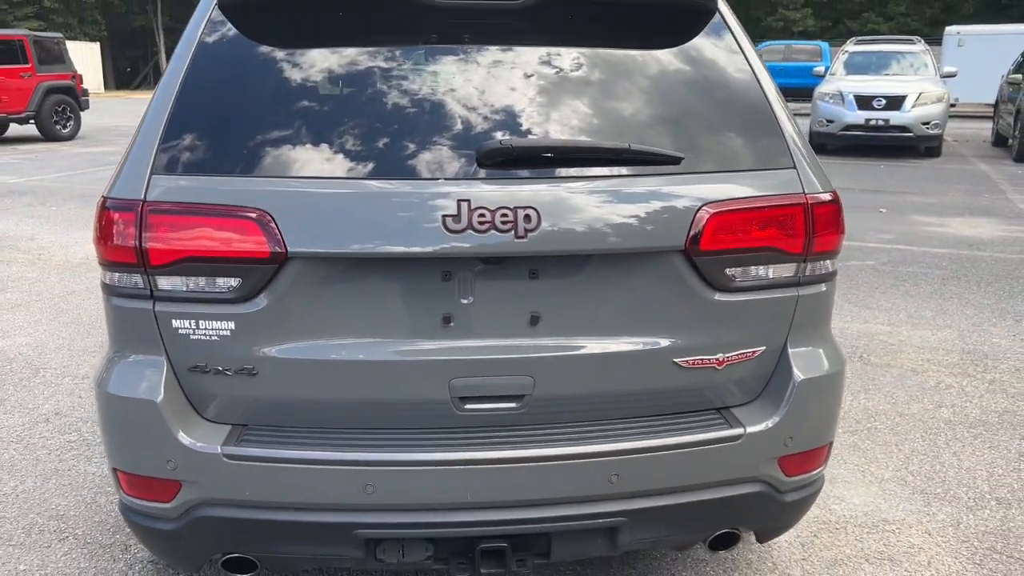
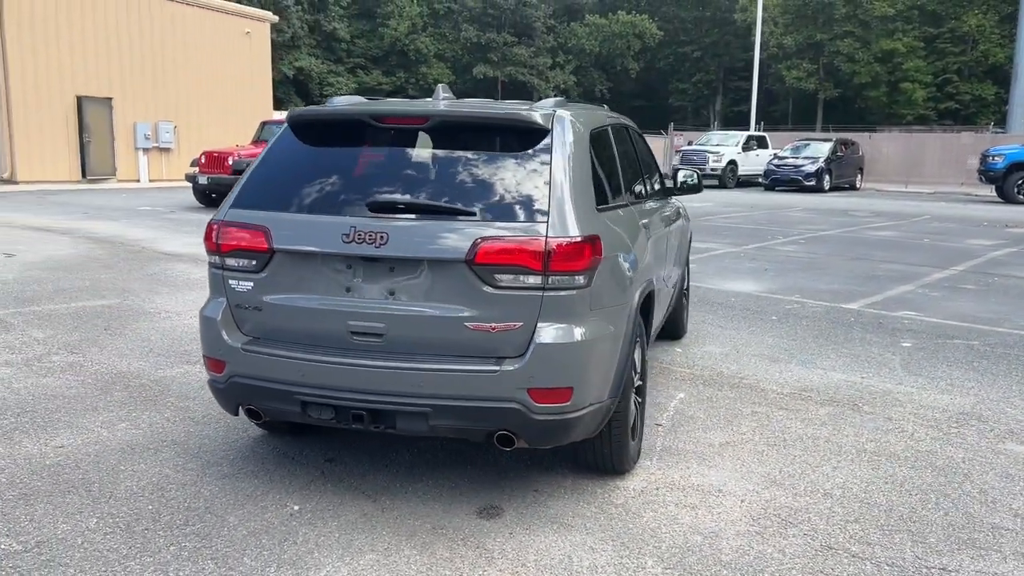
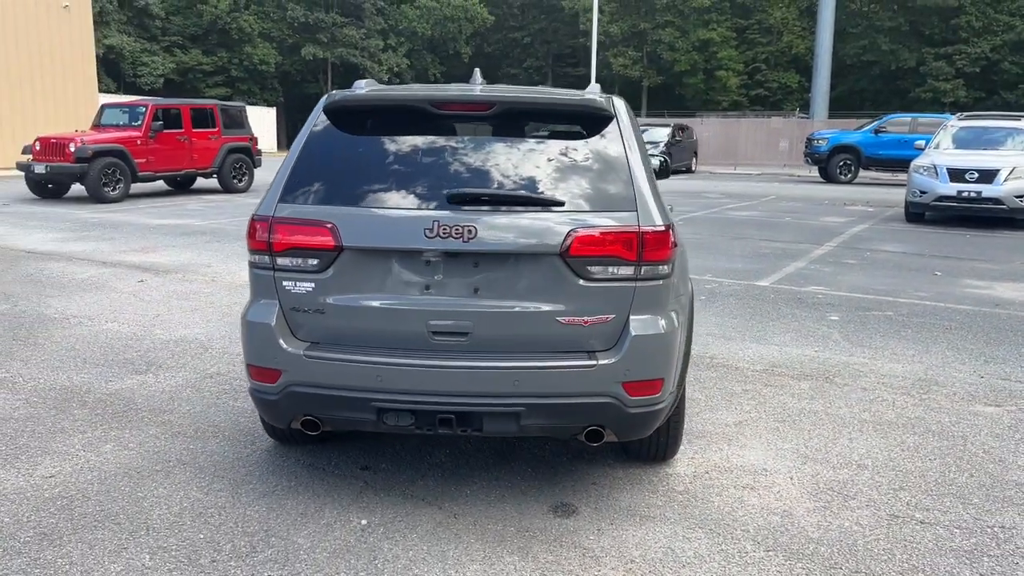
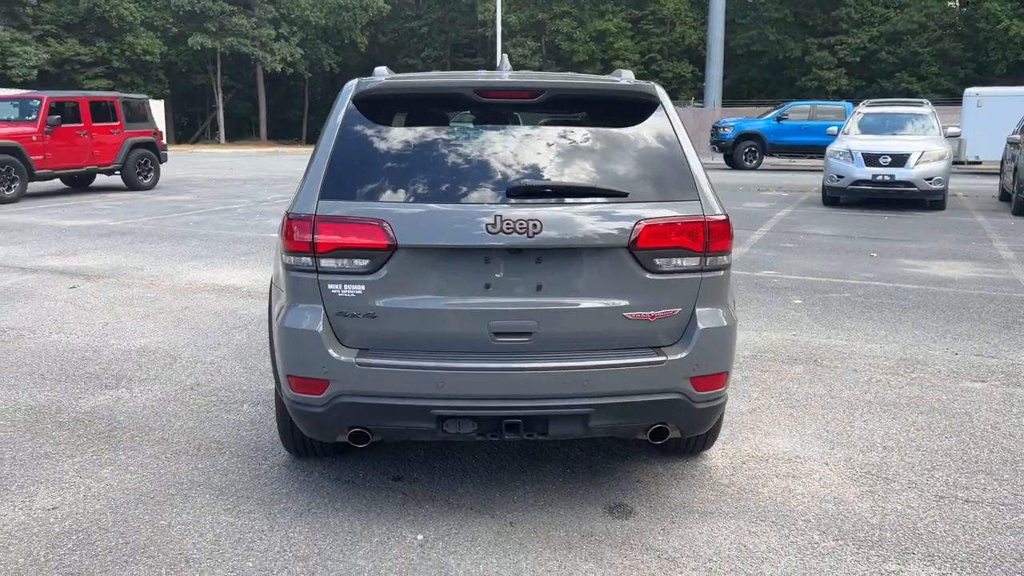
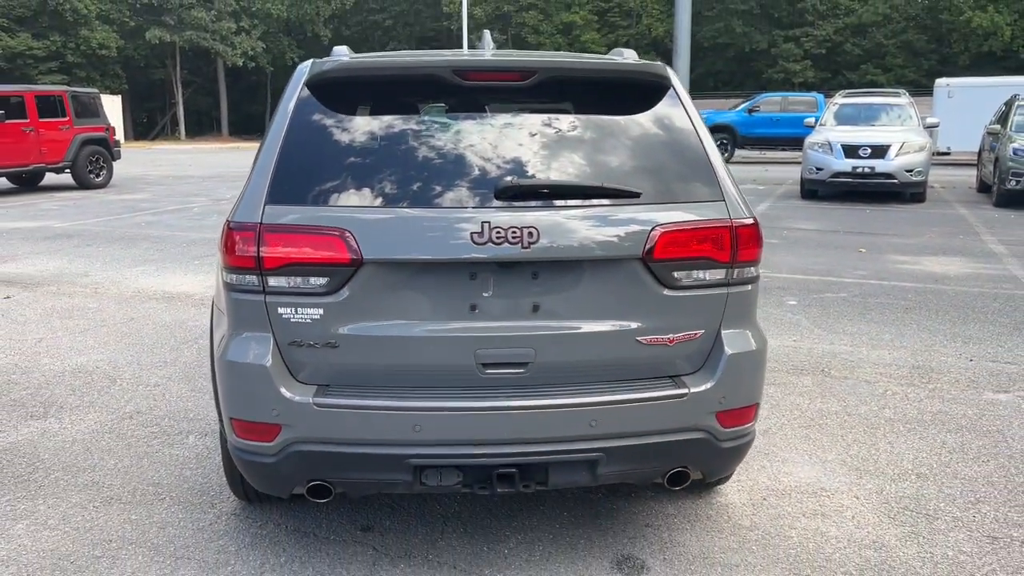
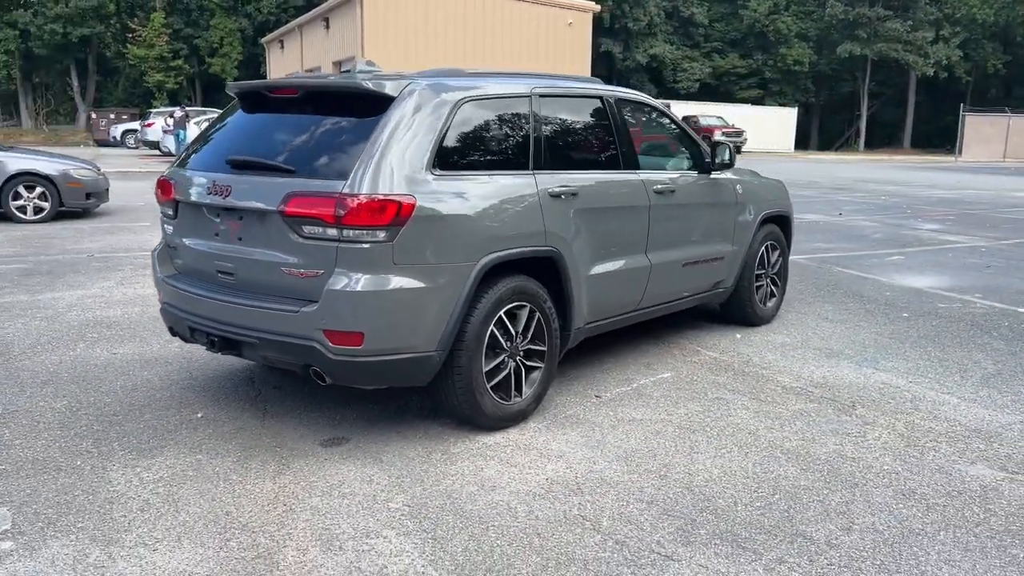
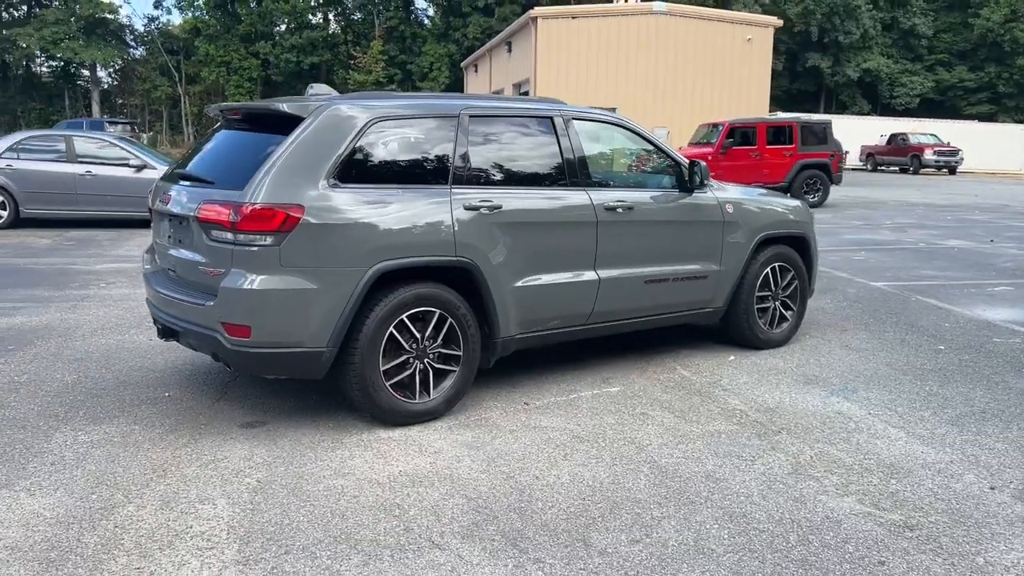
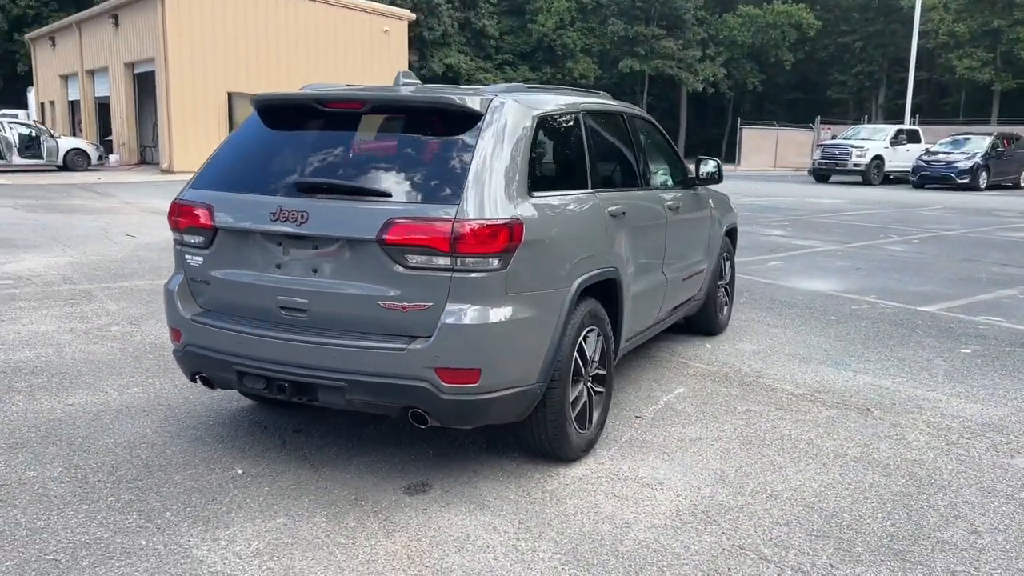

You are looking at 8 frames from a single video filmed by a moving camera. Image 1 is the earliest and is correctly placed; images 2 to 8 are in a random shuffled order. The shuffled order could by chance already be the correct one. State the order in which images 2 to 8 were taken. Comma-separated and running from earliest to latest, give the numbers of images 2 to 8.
5, 4, 3, 2, 8, 6, 7
